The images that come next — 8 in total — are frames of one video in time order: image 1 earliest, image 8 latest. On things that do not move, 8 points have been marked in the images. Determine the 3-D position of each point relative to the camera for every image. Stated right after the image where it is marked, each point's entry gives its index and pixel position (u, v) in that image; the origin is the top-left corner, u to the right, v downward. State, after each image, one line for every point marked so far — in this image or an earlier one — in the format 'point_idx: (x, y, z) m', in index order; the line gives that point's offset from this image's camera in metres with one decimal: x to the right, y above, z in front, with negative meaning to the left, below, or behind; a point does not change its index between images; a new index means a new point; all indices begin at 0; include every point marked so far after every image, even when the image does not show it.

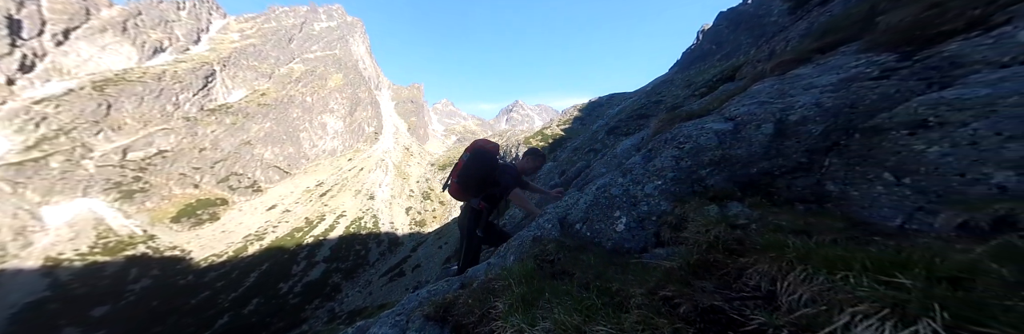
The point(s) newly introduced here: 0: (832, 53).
0: (+12.6, +4.4, +8.9) m
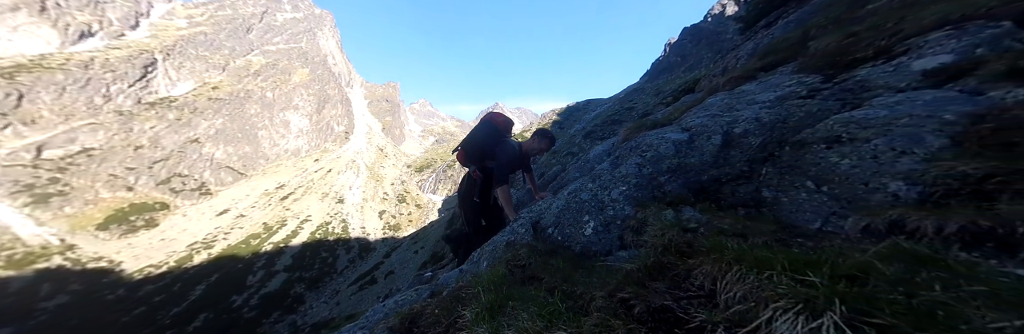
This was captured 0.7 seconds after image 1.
0: (+11.5, +4.2, +10.0) m
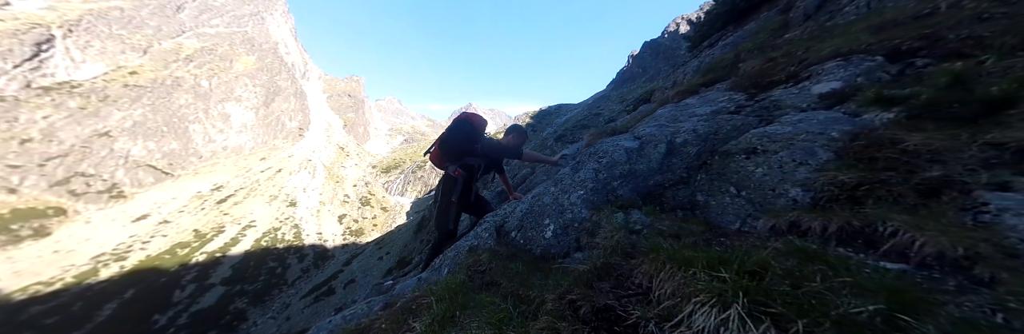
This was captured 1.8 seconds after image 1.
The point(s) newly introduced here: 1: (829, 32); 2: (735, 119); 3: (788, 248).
0: (+9.9, +3.9, +11.1) m
1: (+13.9, +5.9, +9.6) m
2: (+8.2, +1.7, +8.2) m
3: (+5.4, -1.6, +4.2) m
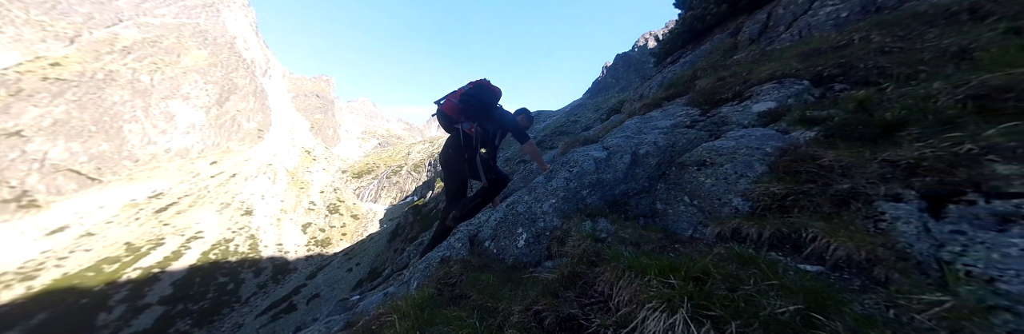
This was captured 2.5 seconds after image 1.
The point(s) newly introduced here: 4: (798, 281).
0: (+8.6, +3.5, +12.0) m
1: (+12.7, +5.5, +10.9) m
2: (+7.2, +1.3, +8.9) m
3: (+4.8, -1.9, +4.6) m
4: (+5.0, -2.0, +3.8) m
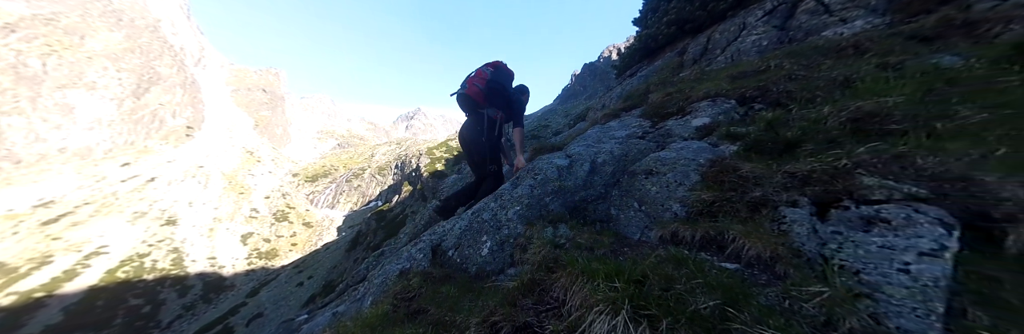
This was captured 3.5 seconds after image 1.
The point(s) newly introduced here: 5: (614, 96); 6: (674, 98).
0: (+6.8, +3.2, +13.0) m
1: (+11.0, +5.2, +12.3) m
2: (+5.7, +1.0, +9.7) m
3: (+3.8, -2.1, +5.1) m
4: (+4.2, -2.2, +4.4) m
5: (+8.4, +5.9, +17.8) m
6: (+8.8, +3.8, +11.7) m
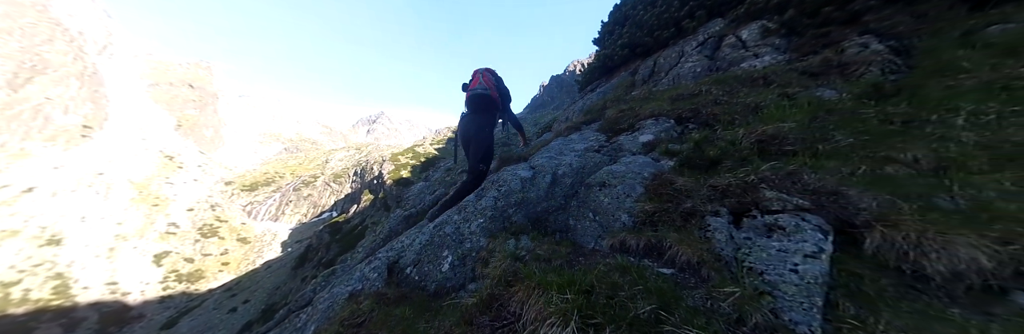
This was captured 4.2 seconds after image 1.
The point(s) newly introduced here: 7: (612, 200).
0: (+4.8, +2.6, +13.9) m
1: (+9.0, +4.6, +13.8) m
2: (+4.1, +0.5, +10.5) m
3: (+2.8, -2.5, +5.6) m
4: (+3.3, -2.6, +4.9) m
5: (+5.8, +5.2, +18.9) m
6: (+6.9, +3.2, +12.9) m
7: (+3.6, -1.2, +7.8) m
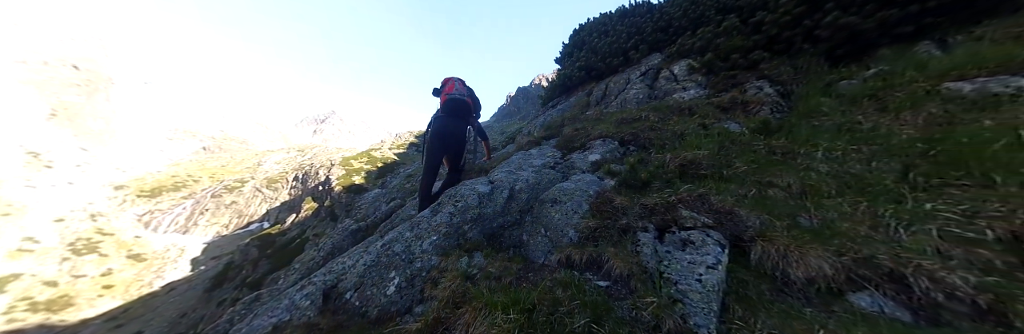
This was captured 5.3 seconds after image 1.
0: (+2.3, +1.7, +14.6) m
1: (+6.6, +3.6, +15.2) m
2: (+2.1, -0.2, +11.1) m
3: (+1.4, -3.1, +6.0) m
4: (+2.0, -3.2, +5.4) m
5: (+2.6, +4.2, +19.8) m
6: (+4.6, +2.3, +14.0) m
7: (+2.0, -1.9, +8.4) m
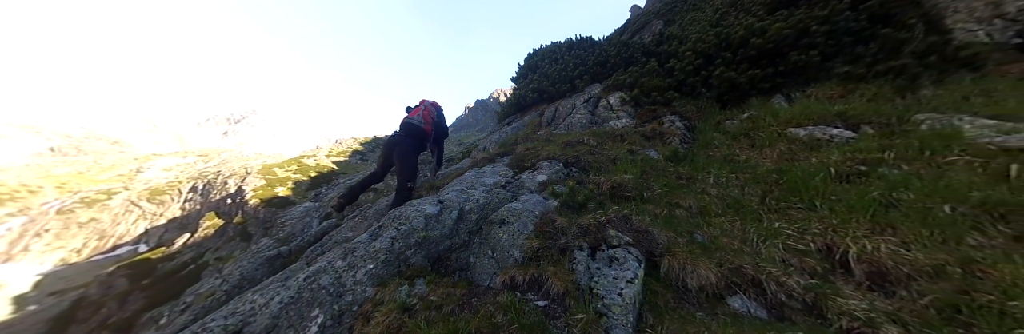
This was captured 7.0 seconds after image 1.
0: (-0.8, +0.6, +15.0) m
1: (+3.3, +2.4, +16.4) m
2: (-0.4, -1.2, +11.4) m
3: (-0.2, -3.9, +6.2) m
4: (+0.5, -4.0, +5.7) m
5: (-1.4, +2.9, +20.3) m
6: (+1.6, +1.2, +14.8) m
7: (-0.1, -2.7, +8.7) m
